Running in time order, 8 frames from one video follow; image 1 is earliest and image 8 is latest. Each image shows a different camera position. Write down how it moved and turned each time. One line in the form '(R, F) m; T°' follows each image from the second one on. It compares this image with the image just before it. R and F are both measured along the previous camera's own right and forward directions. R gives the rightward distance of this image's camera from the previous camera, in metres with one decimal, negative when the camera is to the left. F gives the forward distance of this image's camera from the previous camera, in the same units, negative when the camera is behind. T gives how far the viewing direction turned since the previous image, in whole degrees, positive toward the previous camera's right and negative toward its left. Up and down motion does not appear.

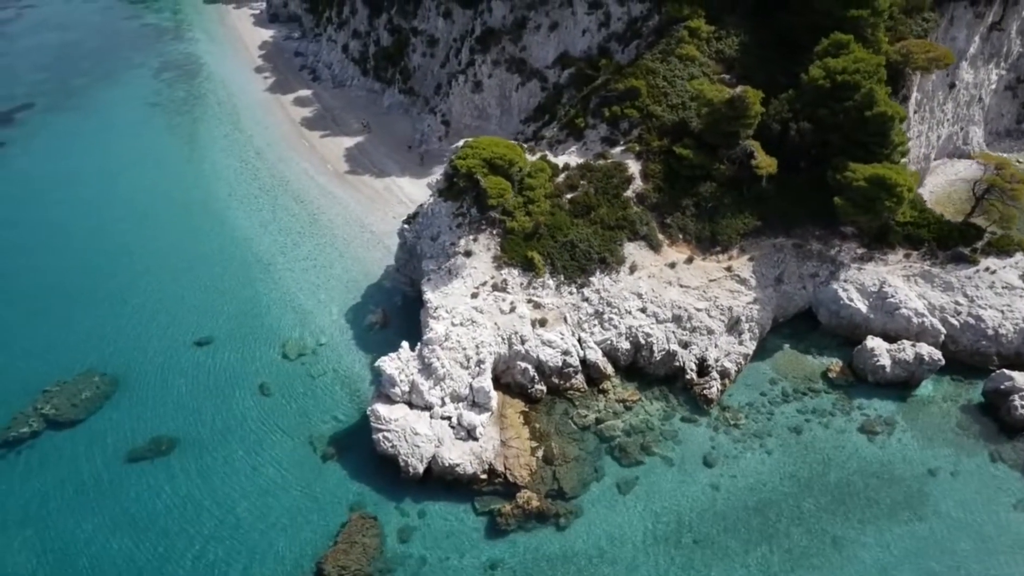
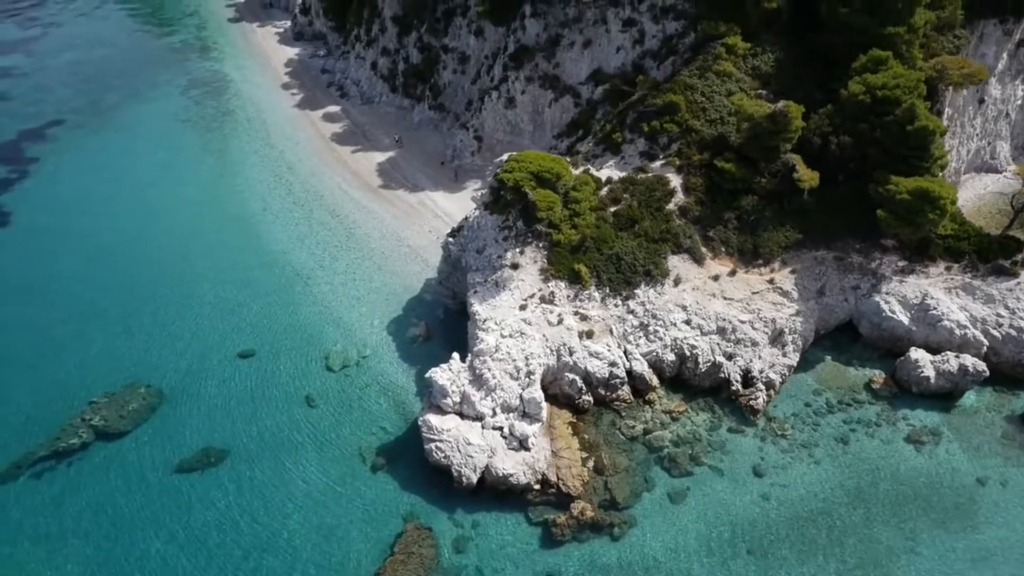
(-1.9, -0.3) m; 0°
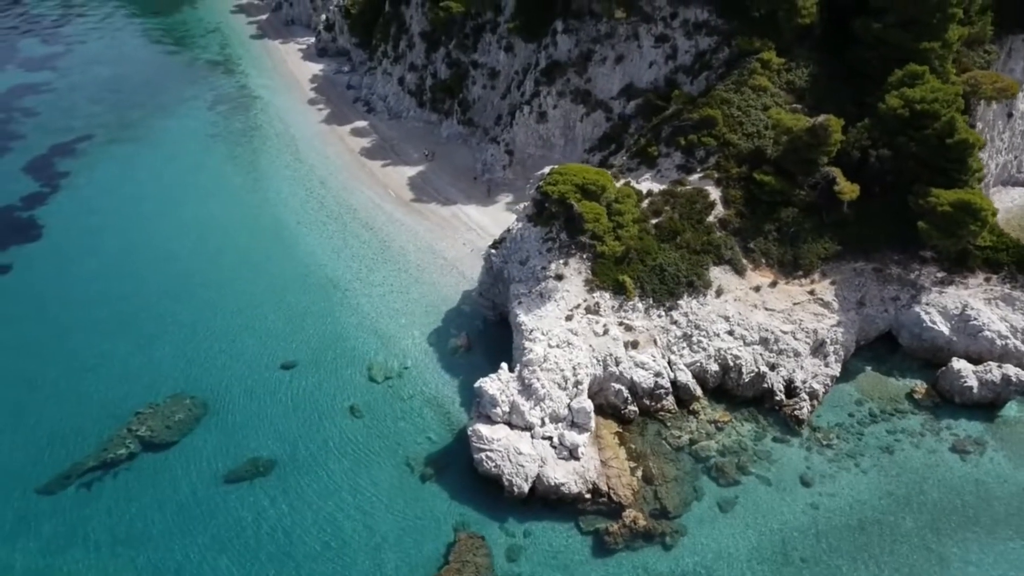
(-1.8, -0.3) m; 0°
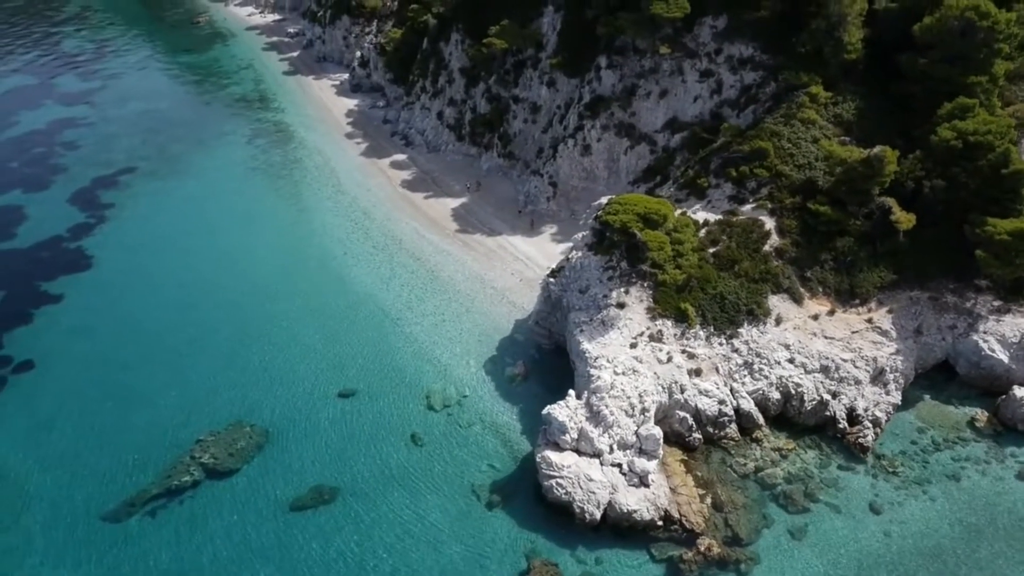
(-2.5, -0.3) m; 0°
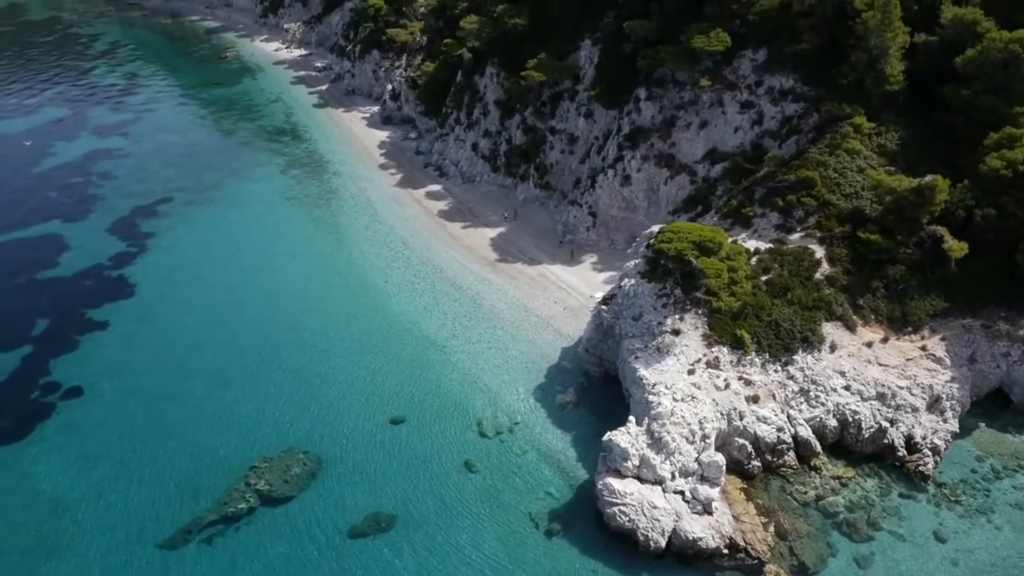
(-2.2, -0.2) m; 0°
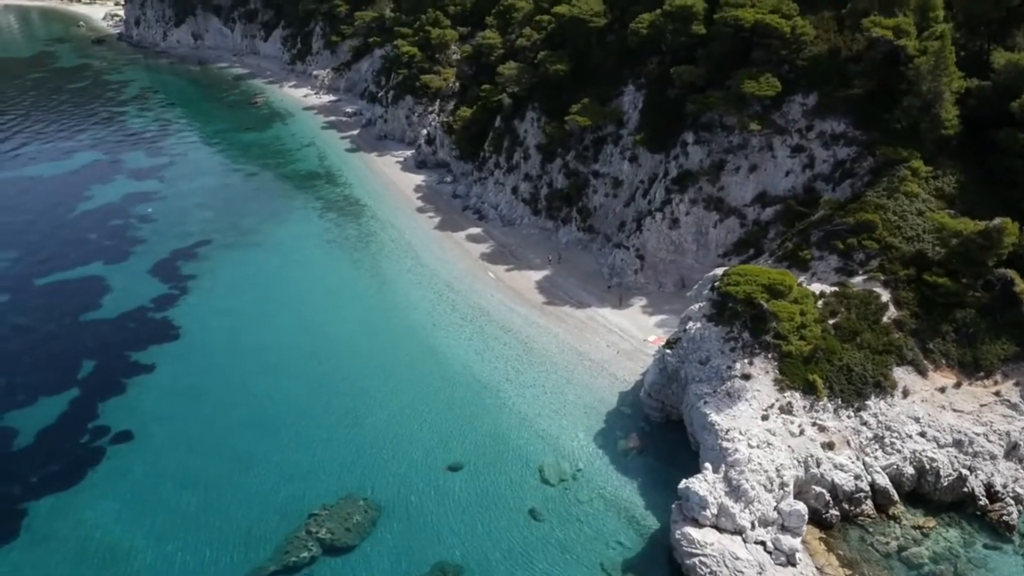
(-2.6, +0.4) m; 0°
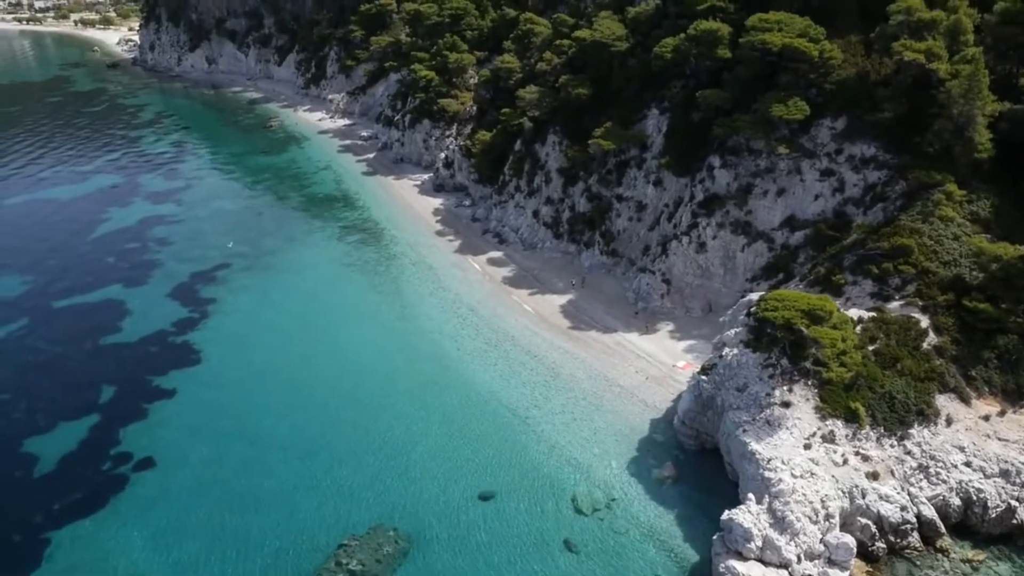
(-1.2, +0.5) m; 0°
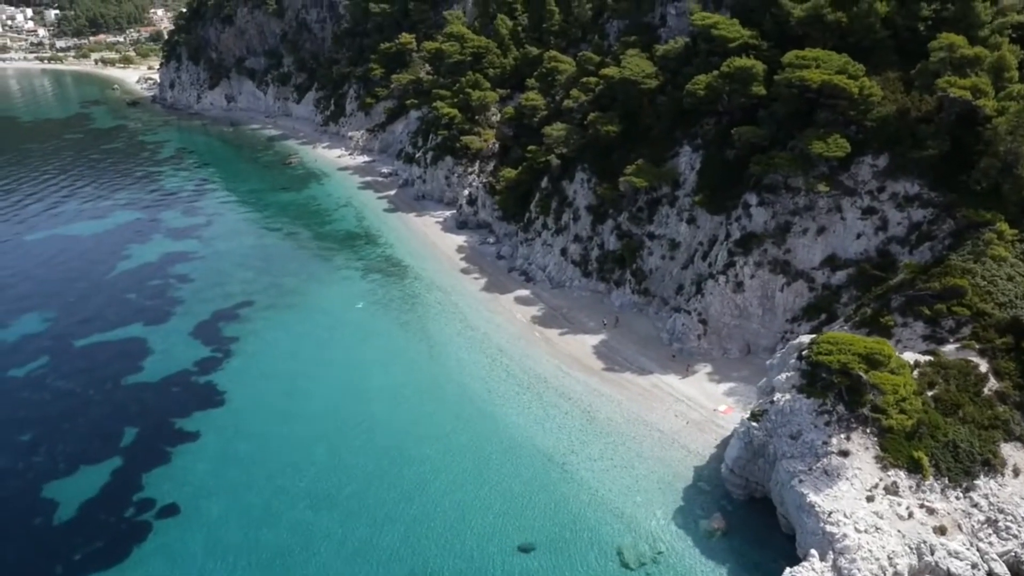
(-1.4, +1.1) m; -1°
